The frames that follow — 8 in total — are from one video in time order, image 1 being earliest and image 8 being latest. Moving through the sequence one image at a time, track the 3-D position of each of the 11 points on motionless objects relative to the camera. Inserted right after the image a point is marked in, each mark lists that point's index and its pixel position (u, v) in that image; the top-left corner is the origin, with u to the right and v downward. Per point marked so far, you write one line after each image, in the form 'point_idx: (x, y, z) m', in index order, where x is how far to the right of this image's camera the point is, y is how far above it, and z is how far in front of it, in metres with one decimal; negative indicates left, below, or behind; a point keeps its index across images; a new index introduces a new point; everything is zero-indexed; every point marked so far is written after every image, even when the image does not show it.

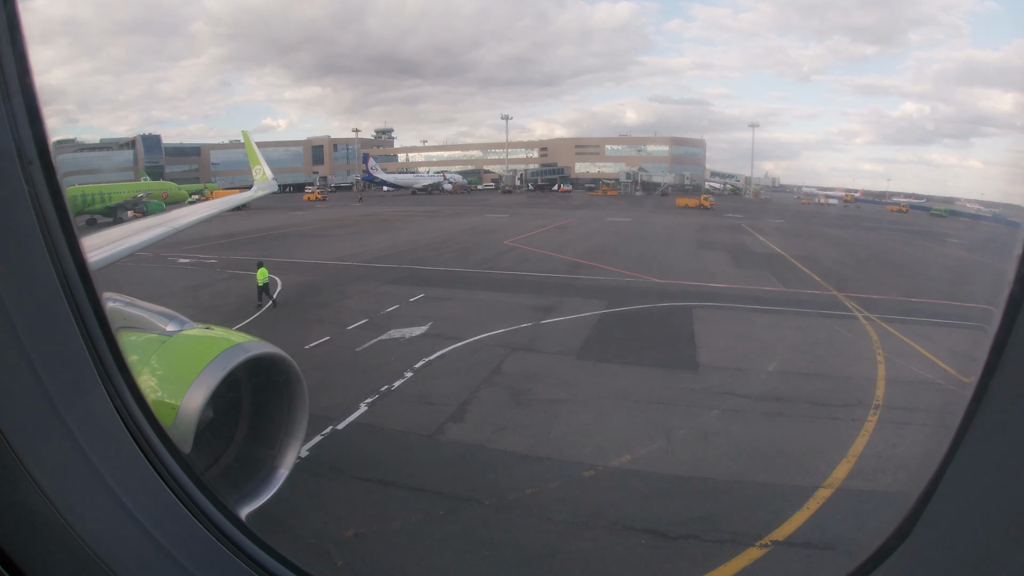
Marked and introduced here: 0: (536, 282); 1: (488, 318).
0: (+0.6, +0.2, +16.4) m
1: (-0.6, -0.6, +11.9) m
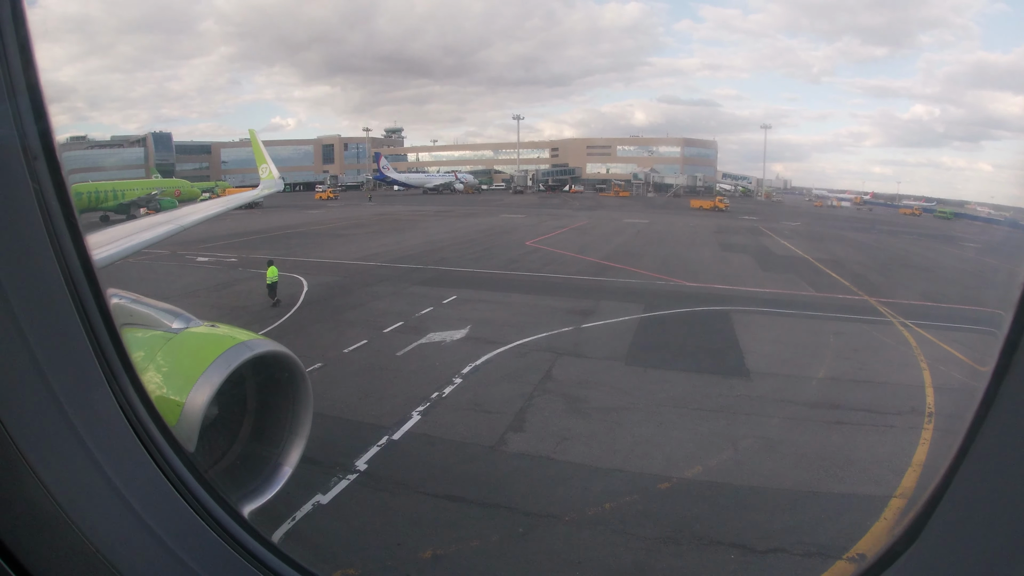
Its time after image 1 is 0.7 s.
0: (+1.4, +0.1, +16.1) m
1: (+0.2, -0.7, +11.6) m
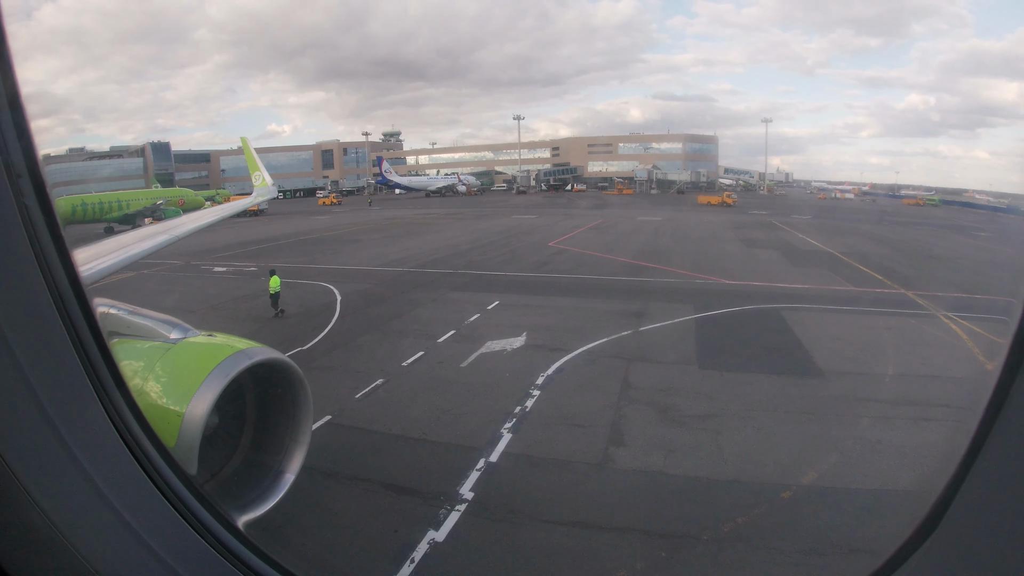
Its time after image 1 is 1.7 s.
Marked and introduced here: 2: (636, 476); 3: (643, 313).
0: (+2.5, +0.1, +15.8) m
1: (+1.2, -0.7, +11.3) m
2: (+1.2, -1.9, +5.9) m
3: (+2.8, -0.5, +12.8) m
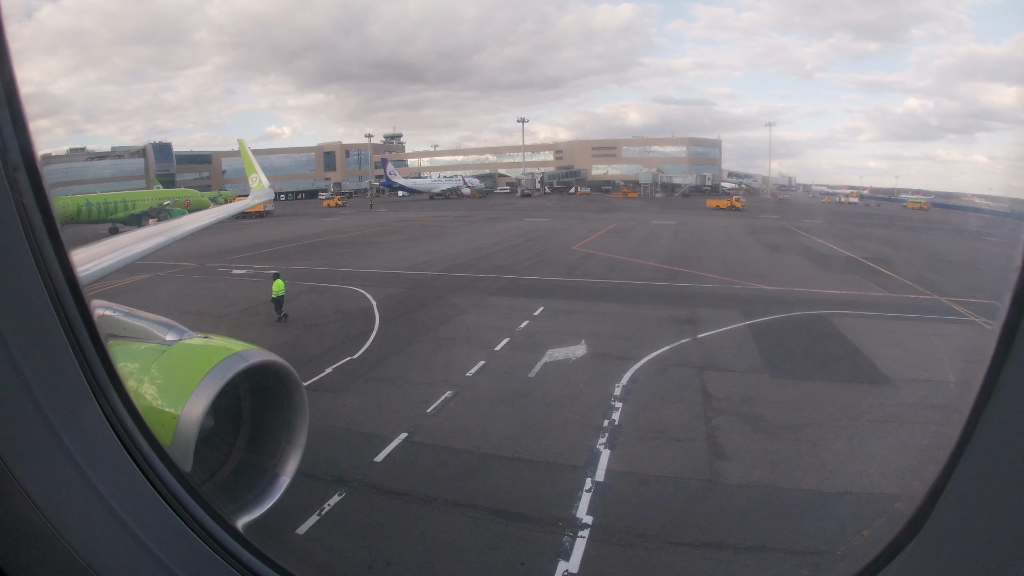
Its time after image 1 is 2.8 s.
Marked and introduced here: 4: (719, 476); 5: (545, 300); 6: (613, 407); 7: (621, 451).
0: (+3.5, -0.1, +15.6) m
1: (+2.3, -0.8, +11.1) m
2: (+2.3, -2.0, +5.7) m
3: (+3.9, -0.7, +12.6) m
4: (+2.1, -1.9, +6.0) m
5: (+0.7, -0.3, +14.3) m
6: (+1.3, -1.5, +7.5) m
7: (+1.2, -1.7, +6.3) m
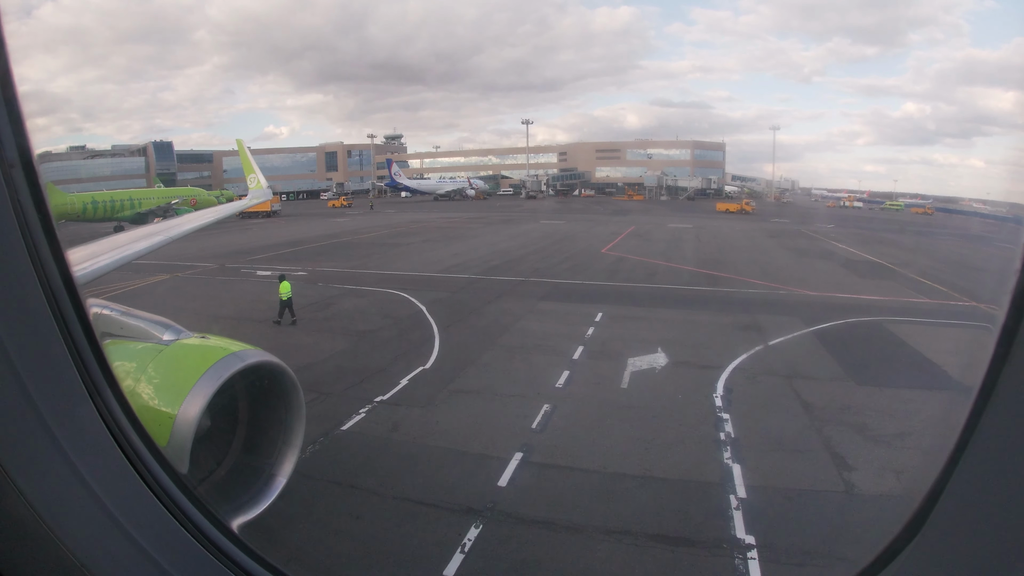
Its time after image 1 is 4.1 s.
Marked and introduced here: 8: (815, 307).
0: (+4.8, -0.2, +15.5) m
1: (+3.6, -1.0, +11.0) m
2: (+3.6, -2.1, +5.6) m
3: (+5.1, -0.8, +12.5) m
4: (+3.4, -2.0, +5.9) m
5: (+2.0, -0.4, +14.2) m
6: (+2.6, -1.6, +7.4) m
7: (+2.5, -1.8, +6.2) m
8: (+7.8, -0.5, +15.4) m
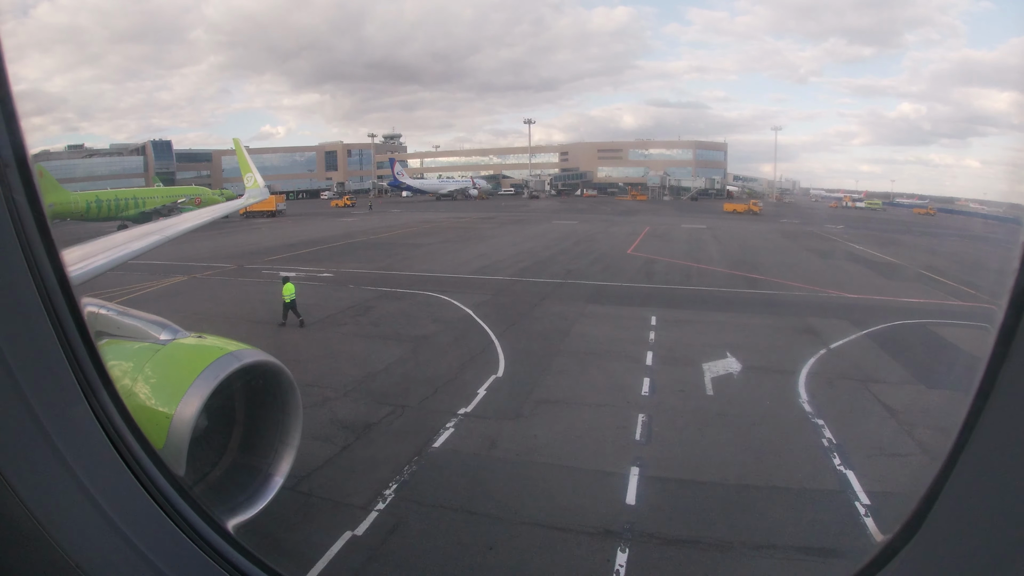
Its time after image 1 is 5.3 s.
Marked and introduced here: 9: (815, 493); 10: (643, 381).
0: (+5.9, -0.3, +15.6) m
1: (+4.7, -1.0, +11.0) m
2: (+4.8, -2.1, +5.7) m
3: (+6.3, -0.9, +12.6) m
4: (+4.6, -2.0, +6.0) m
5: (+3.2, -0.5, +14.3) m
6: (+3.8, -1.7, +7.5) m
7: (+3.7, -1.9, +6.3) m
8: (+9.0, -0.5, +15.5) m
9: (+2.9, -2.0, +6.0) m
10: (+1.9, -1.4, +9.0) m
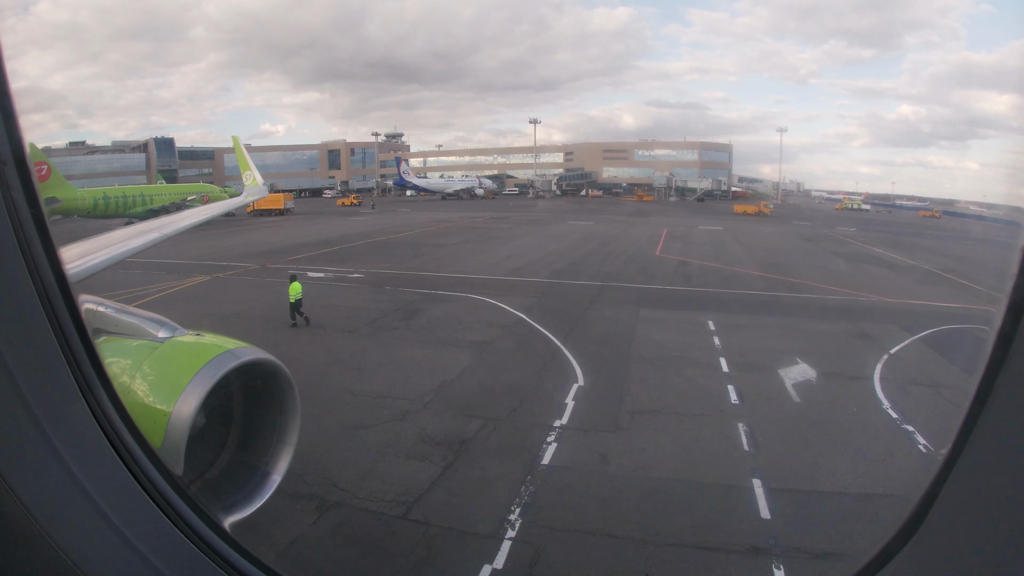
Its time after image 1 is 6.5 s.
0: (+7.2, -0.4, +15.7) m
1: (+6.0, -1.1, +11.2) m
2: (+6.0, -2.2, +5.8) m
3: (+7.6, -1.0, +12.7) m
4: (+5.8, -2.2, +6.1) m
5: (+4.4, -0.6, +14.4) m
6: (+5.0, -1.8, +7.6) m
7: (+4.9, -2.0, +6.4) m
8: (+10.2, -0.7, +15.7) m
9: (+4.2, -2.1, +6.1) m
10: (+3.2, -1.5, +9.1) m
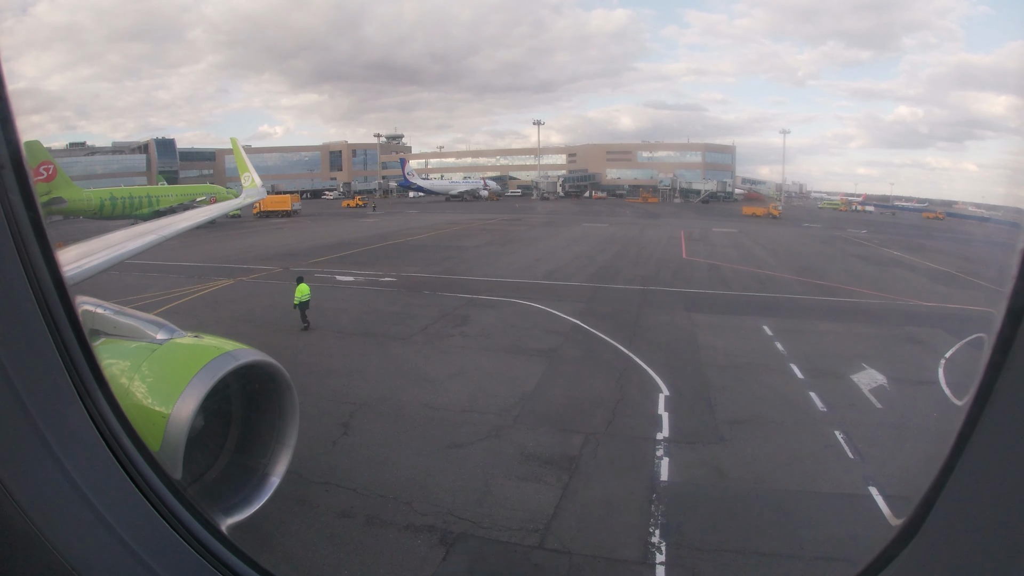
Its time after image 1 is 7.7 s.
0: (+8.4, -0.5, +16.0) m
1: (+7.3, -1.2, +11.4) m
2: (+7.3, -2.3, +6.0) m
3: (+8.8, -1.1, +12.9) m
4: (+7.1, -2.3, +6.3) m
5: (+5.7, -0.7, +14.6) m
6: (+6.3, -1.9, +7.8) m
7: (+6.2, -2.1, +6.6) m
8: (+11.5, -0.8, +15.9) m
9: (+5.5, -2.2, +6.3) m
10: (+4.4, -1.6, +9.3) m
